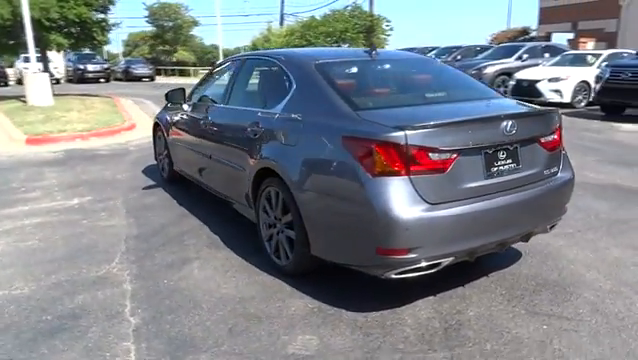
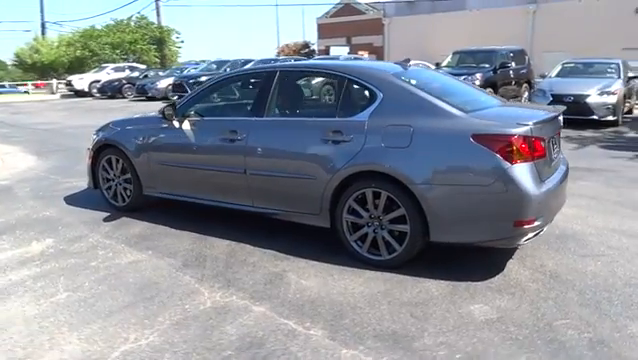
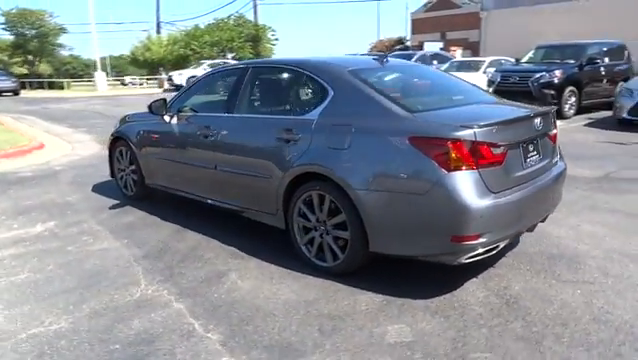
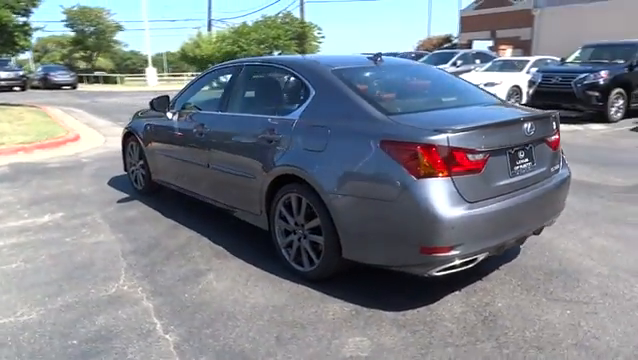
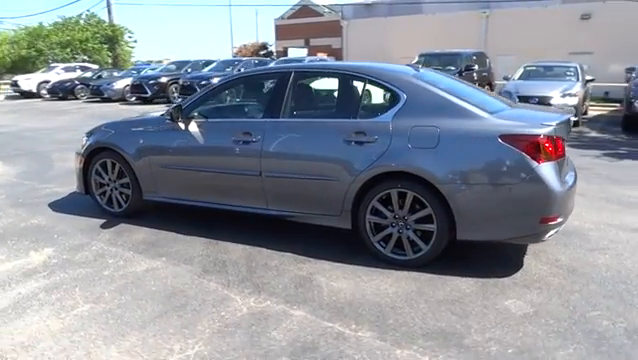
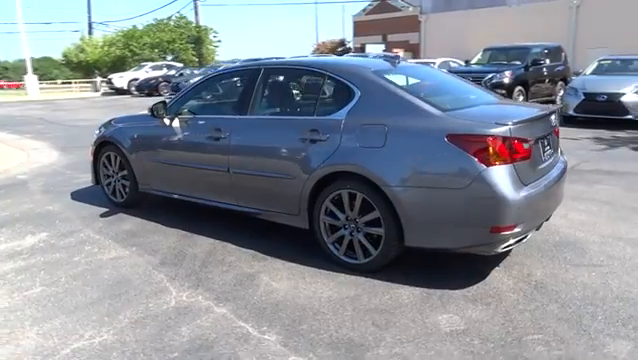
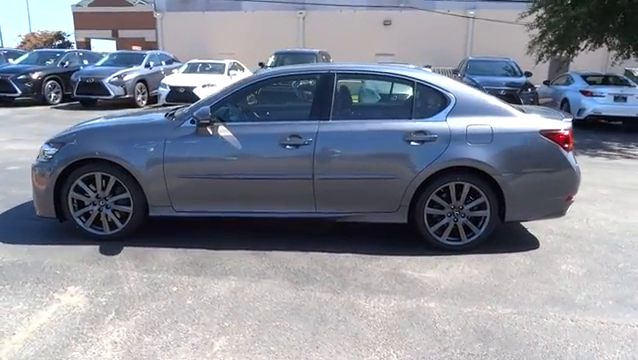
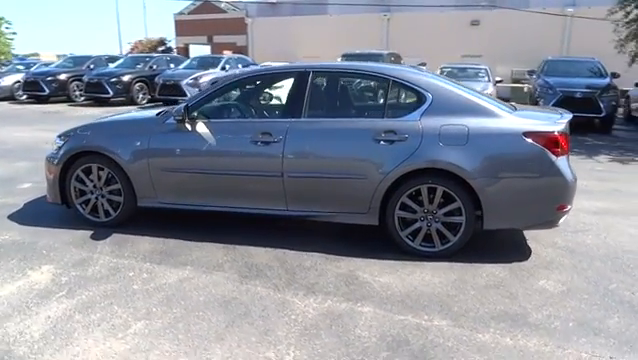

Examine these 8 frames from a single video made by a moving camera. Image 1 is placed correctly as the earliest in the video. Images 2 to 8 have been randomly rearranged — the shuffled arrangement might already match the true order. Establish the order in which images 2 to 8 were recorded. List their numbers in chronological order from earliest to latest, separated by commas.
4, 3, 6, 2, 5, 8, 7
